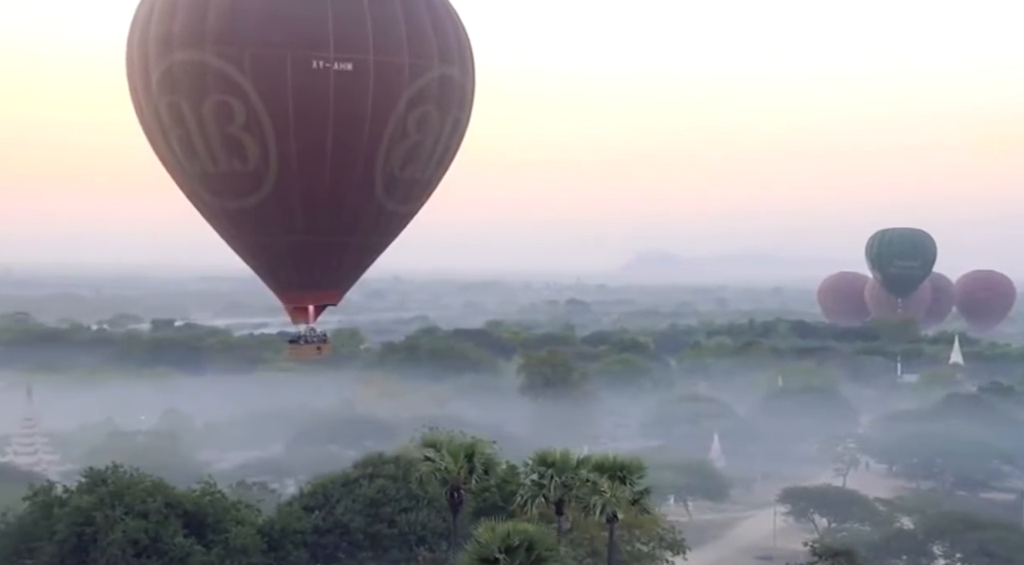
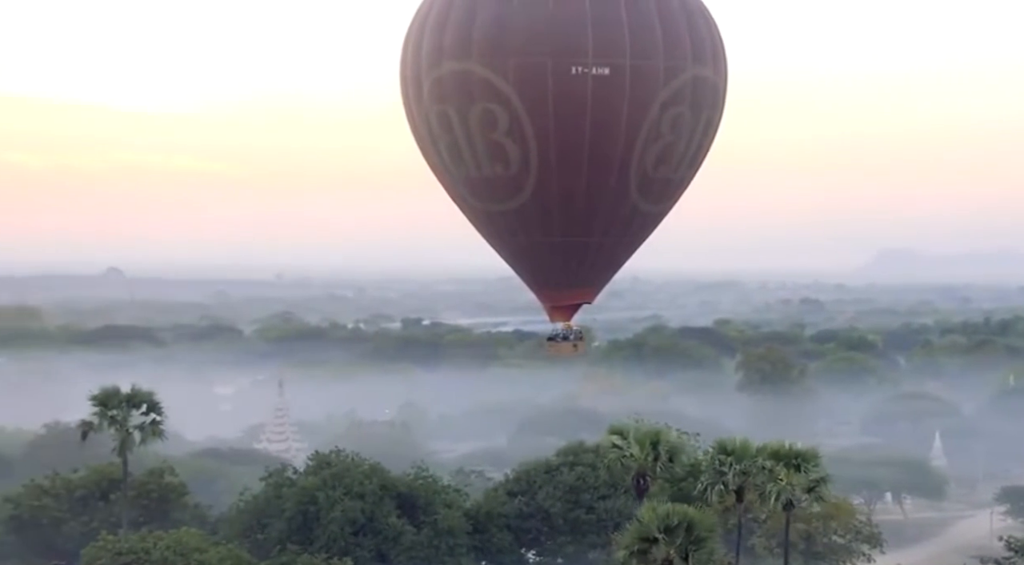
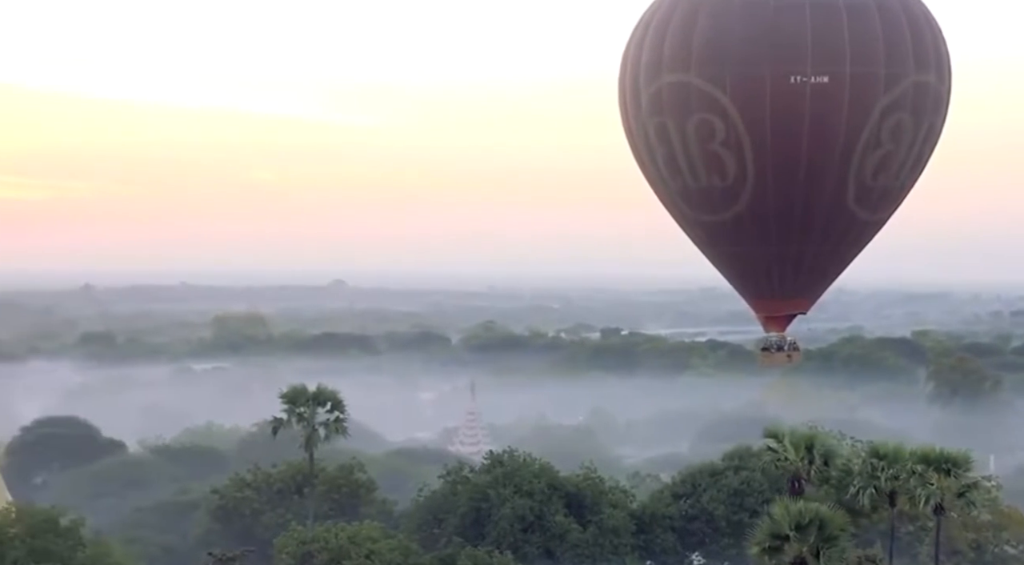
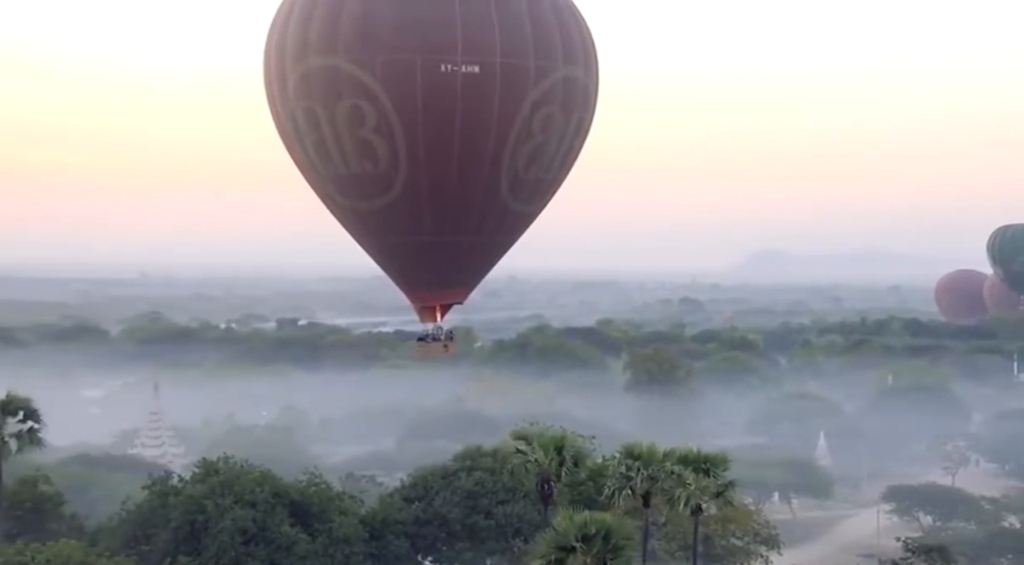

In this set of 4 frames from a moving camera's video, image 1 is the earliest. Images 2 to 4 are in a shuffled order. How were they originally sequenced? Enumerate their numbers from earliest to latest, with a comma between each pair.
4, 2, 3
